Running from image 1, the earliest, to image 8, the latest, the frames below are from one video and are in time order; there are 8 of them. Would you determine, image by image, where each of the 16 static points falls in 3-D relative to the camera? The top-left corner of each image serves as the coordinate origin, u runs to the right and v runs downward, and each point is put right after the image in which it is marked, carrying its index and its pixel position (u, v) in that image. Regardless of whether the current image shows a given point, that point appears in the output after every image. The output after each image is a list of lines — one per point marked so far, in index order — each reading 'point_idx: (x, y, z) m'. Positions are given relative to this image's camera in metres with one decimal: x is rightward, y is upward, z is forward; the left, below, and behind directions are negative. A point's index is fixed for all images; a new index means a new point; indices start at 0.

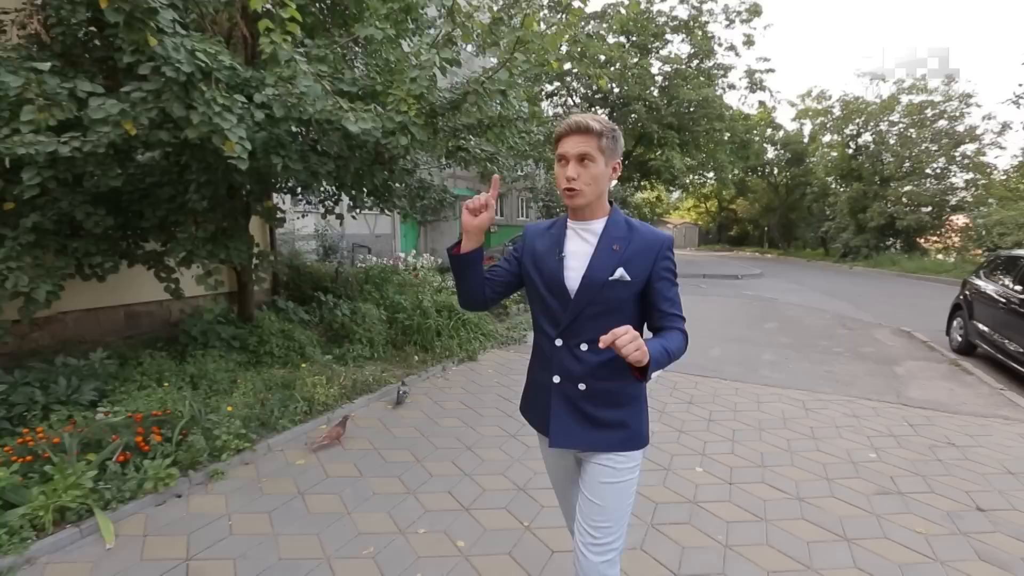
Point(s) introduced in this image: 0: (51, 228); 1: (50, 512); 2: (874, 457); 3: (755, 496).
0: (-3.4, +0.5, +4.2) m
1: (-2.3, -1.1, +2.8) m
2: (+2.5, -1.2, +3.8) m
3: (+1.4, -1.2, +3.3) m
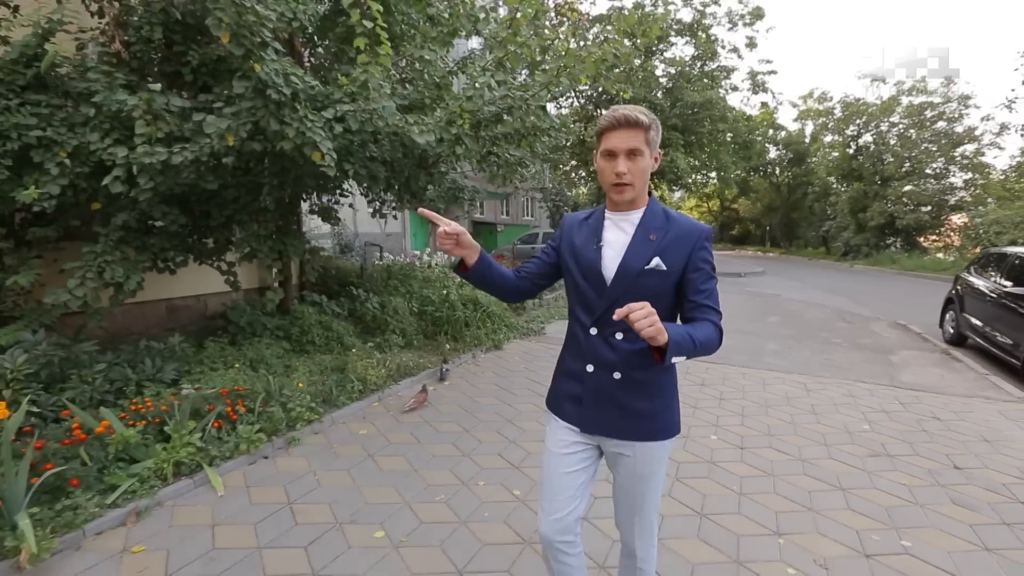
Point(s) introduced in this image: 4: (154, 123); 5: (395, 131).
0: (-3.2, +0.5, +4.8) m
1: (-2.0, -1.0, +3.3) m
2: (+2.8, -1.1, +4.3) m
3: (+1.7, -1.2, +3.8) m
4: (-2.3, +1.1, +3.8) m
5: (-0.9, +1.4, +4.7) m
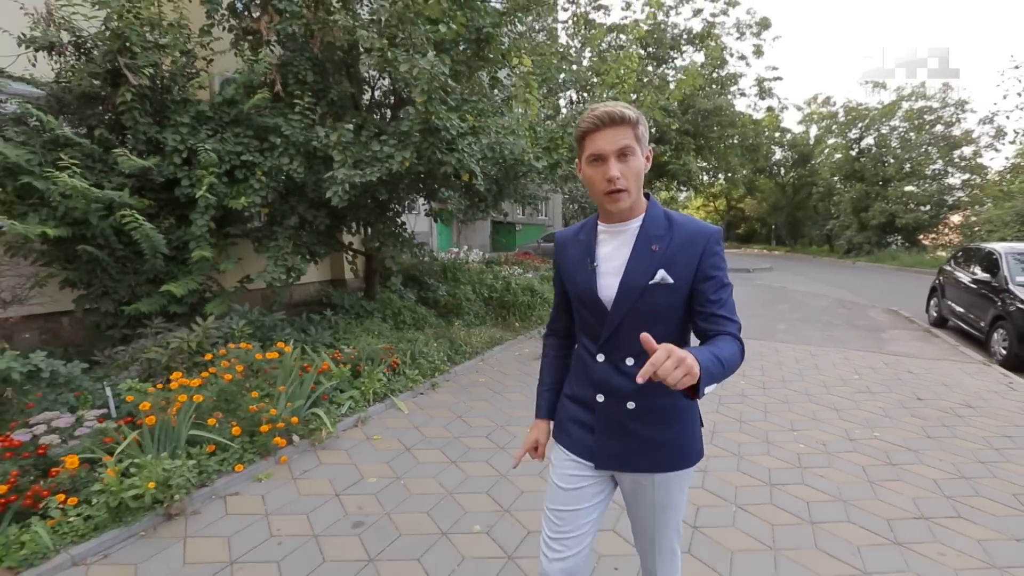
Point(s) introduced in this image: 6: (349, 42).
0: (-2.4, +0.7, +6.2) m
1: (-1.2, -0.9, +4.8) m
2: (+3.6, -0.9, +5.8) m
3: (+2.5, -1.0, +5.3) m
4: (-1.5, +1.2, +5.2) m
5: (-0.1, +1.5, +6.2) m
6: (-1.8, +2.8, +6.3) m
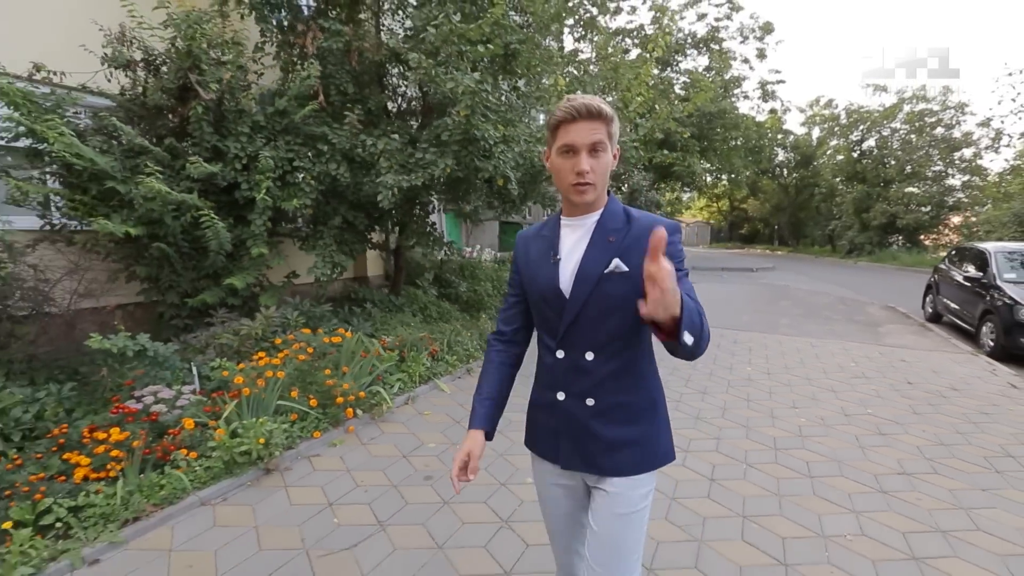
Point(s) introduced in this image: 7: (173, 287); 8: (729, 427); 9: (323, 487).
0: (-2.1, +0.7, +6.8) m
1: (-0.9, -0.8, +5.4) m
2: (+3.9, -0.9, +6.3) m
3: (+2.8, -1.0, +5.8) m
4: (-1.2, +1.3, +5.8) m
5: (+0.2, +1.6, +6.7) m
6: (-1.5, +2.8, +6.9) m
7: (-3.6, 0.0, +5.9) m
8: (+1.7, -1.1, +4.5) m
9: (-1.1, -1.2, +3.4) m
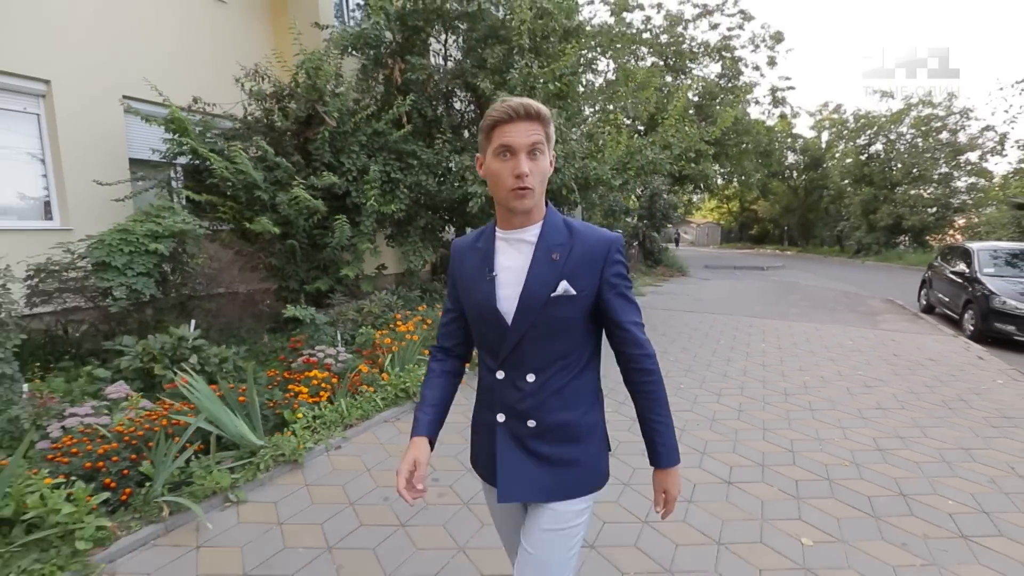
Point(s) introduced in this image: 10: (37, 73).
0: (-1.3, +0.9, +8.2) m
1: (-0.2, -0.7, +6.7) m
2: (+4.6, -0.8, +7.6) m
3: (+3.6, -0.8, +7.1) m
4: (-0.5, +1.4, +7.2) m
5: (+1.0, +1.7, +8.1) m
6: (-0.7, +3.0, +8.3) m
7: (-2.8, +0.2, +7.3) m
8: (+2.4, -1.0, +5.8) m
9: (-0.4, -1.1, +4.8) m
10: (-5.3, +2.4, +6.2) m
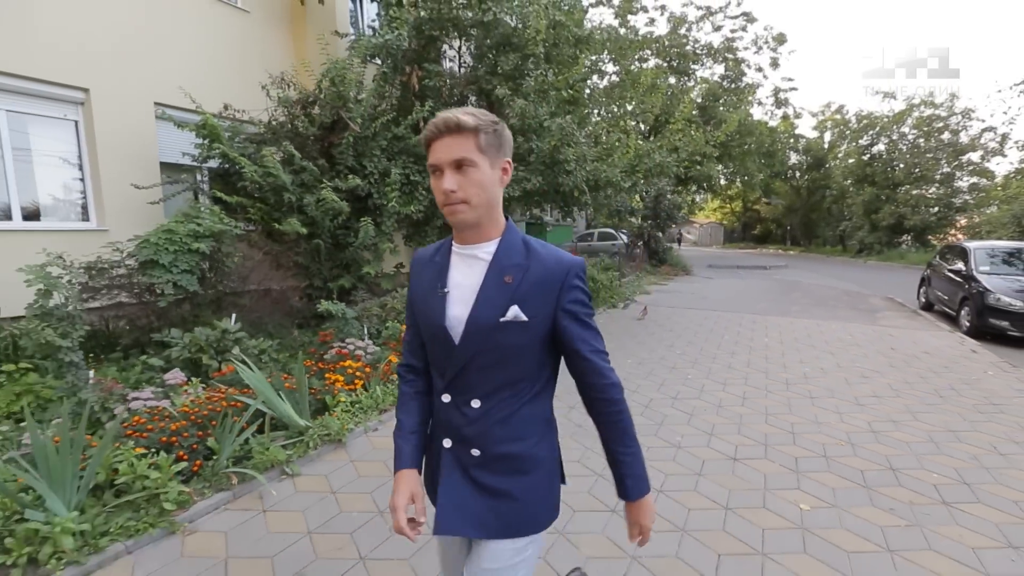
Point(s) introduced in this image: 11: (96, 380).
0: (-1.1, +0.9, +8.5) m
1: (0.0, -0.6, +7.1) m
2: (+4.8, -0.7, +8.0) m
3: (+3.8, -0.8, +7.5) m
4: (-0.3, +1.5, +7.5) m
5: (+1.2, +1.8, +8.4) m
6: (-0.5, +3.0, +8.6) m
7: (-2.6, +0.2, +7.7) m
8: (+2.6, -0.9, +6.1) m
9: (-0.3, -1.0, +5.2) m
10: (-5.1, +2.4, +6.6) m
11: (-3.3, -0.7, +4.5) m
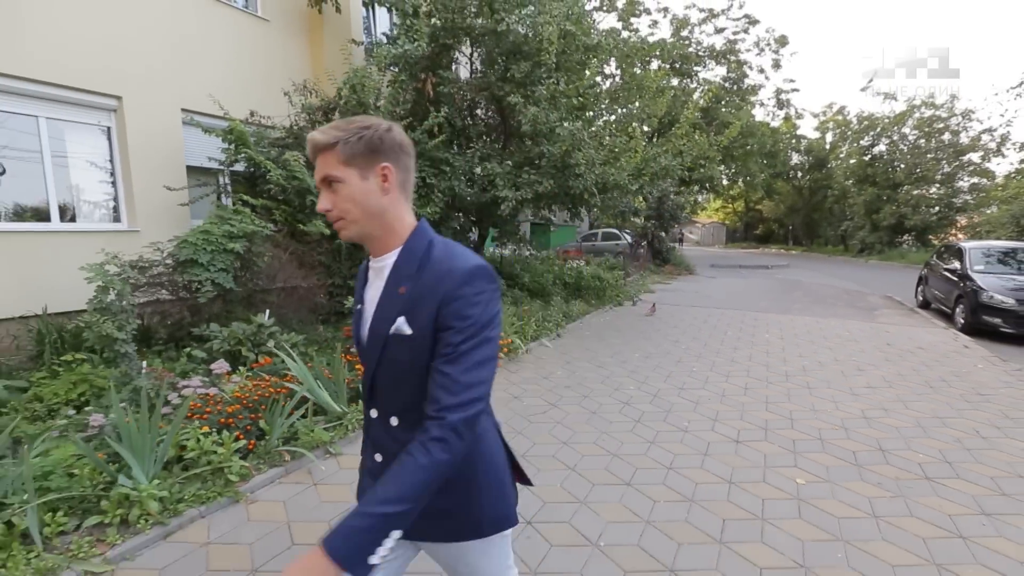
0: (-0.9, +1.0, +8.9) m
1: (+0.2, -0.6, +7.4) m
2: (+5.0, -0.7, +8.3) m
3: (+3.9, -0.8, +7.8) m
4: (-0.1, +1.5, +7.9) m
5: (+1.3, +1.8, +8.8) m
6: (-0.4, +3.0, +9.0) m
7: (-2.5, +0.2, +8.1) m
8: (+2.8, -0.9, +6.5) m
9: (-0.1, -1.0, +5.5) m
10: (-4.9, +2.4, +7.0) m
11: (-3.1, -0.7, +4.8) m
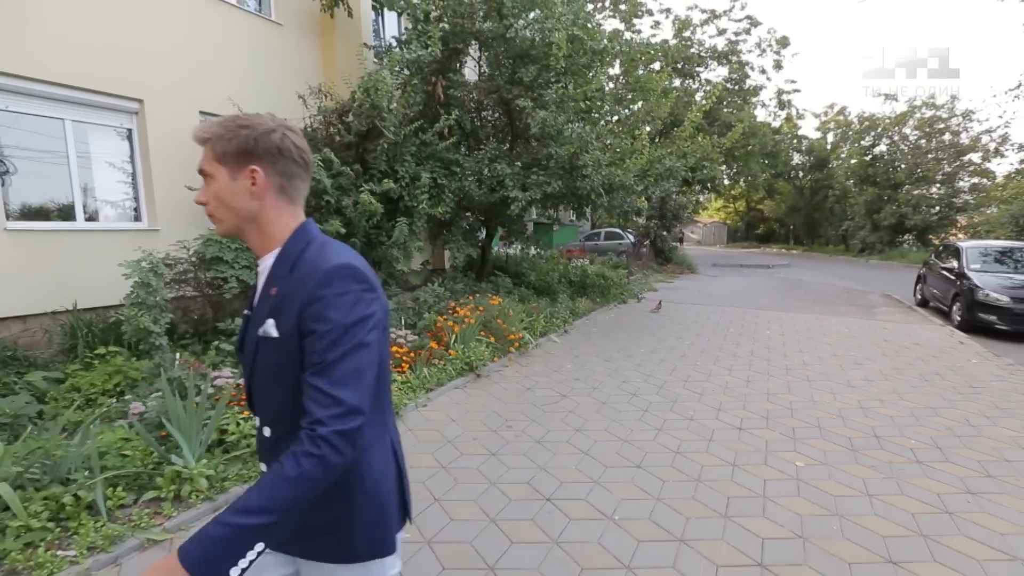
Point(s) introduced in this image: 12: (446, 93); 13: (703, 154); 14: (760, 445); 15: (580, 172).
0: (-0.8, +1.0, +9.1) m
1: (+0.3, -0.6, +7.7) m
2: (+5.1, -0.7, +8.5) m
3: (+4.0, -0.7, +8.0) m
4: (0.0, +1.5, +8.1) m
5: (+1.5, +1.8, +9.0) m
6: (-0.2, +3.1, +9.2) m
7: (-2.3, +0.3, +8.3) m
8: (+2.9, -0.9, +6.7) m
9: (0.0, -1.0, +5.8) m
10: (-4.8, +2.5, +7.2) m
11: (-3.0, -0.7, +5.1) m
12: (-1.1, +3.1, +9.1) m
13: (+4.5, +3.2, +13.3) m
14: (+1.8, -1.2, +4.2) m
15: (+1.0, +1.8, +8.7) m
